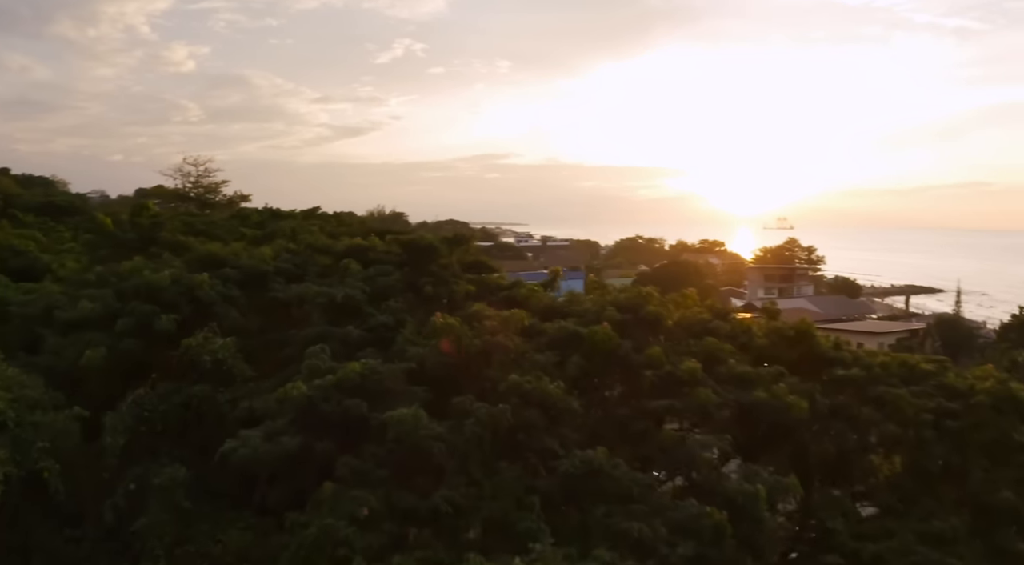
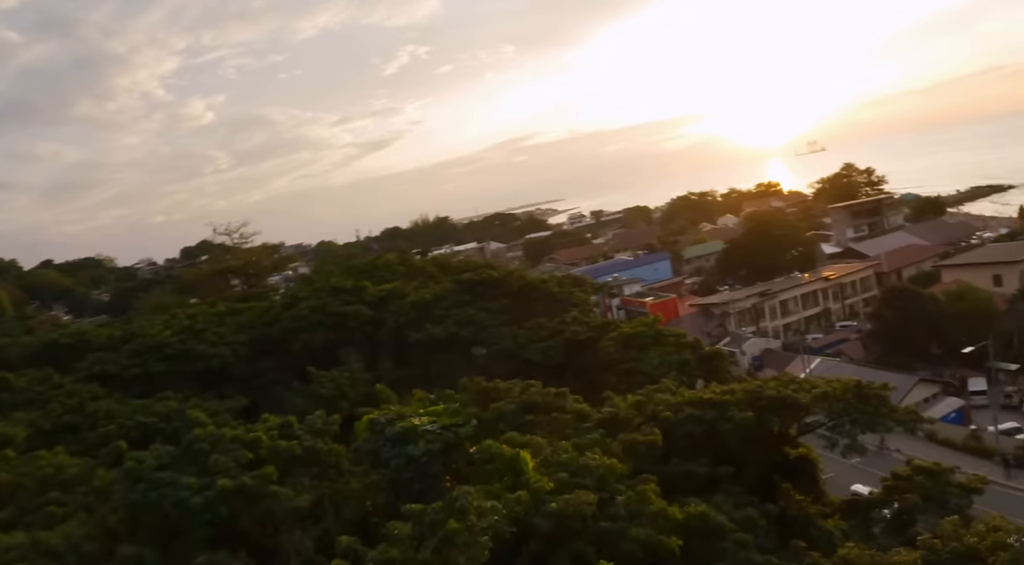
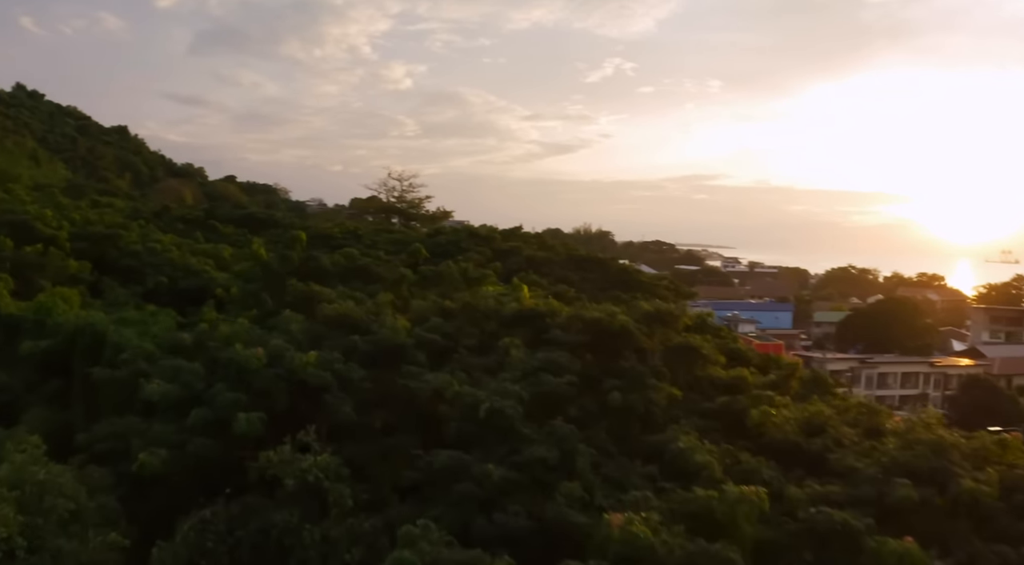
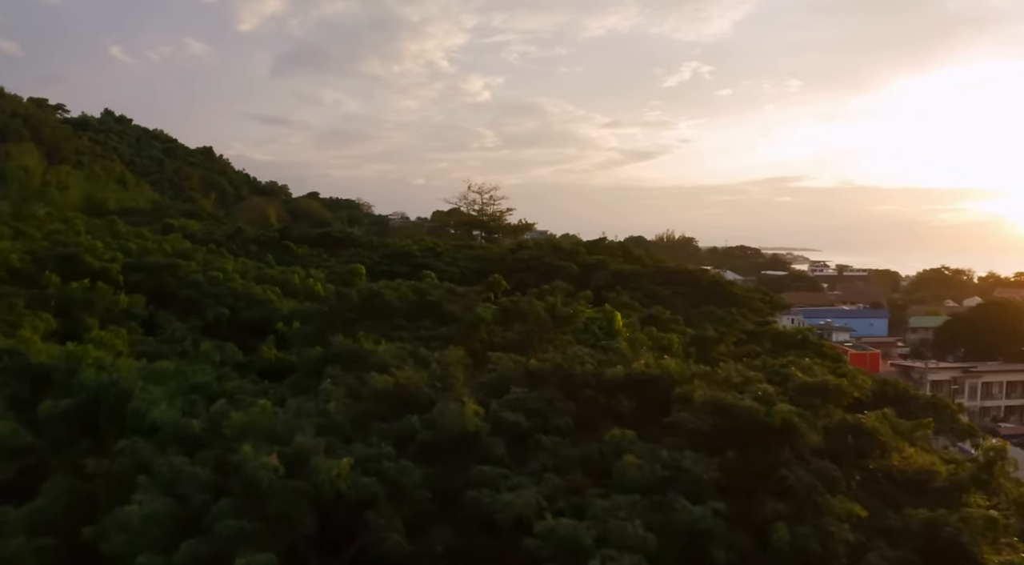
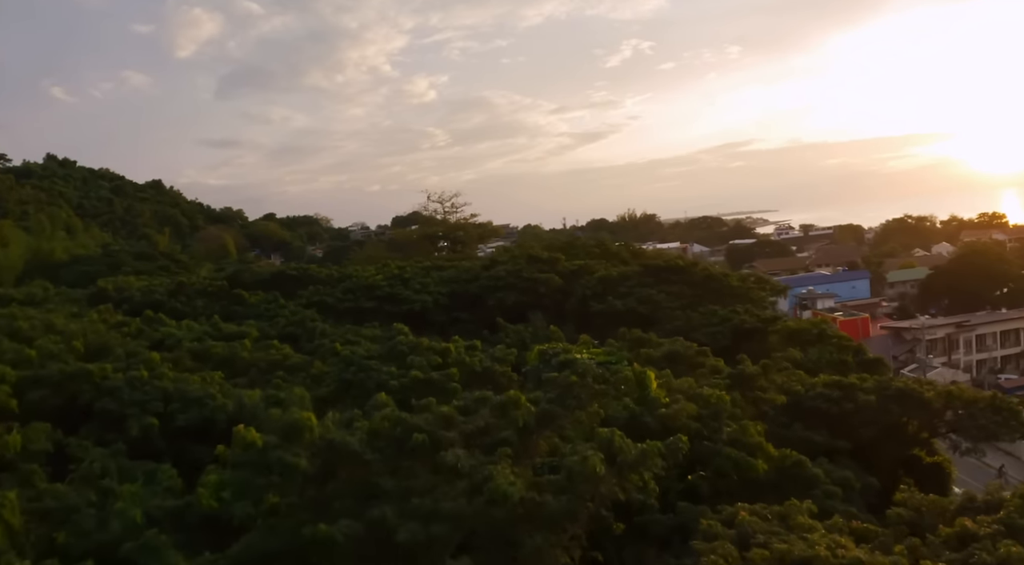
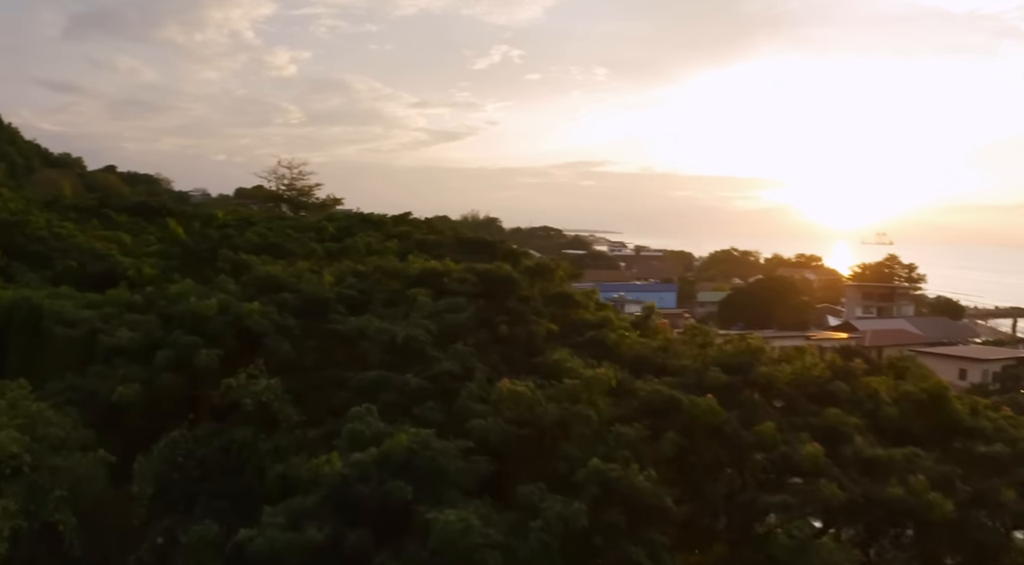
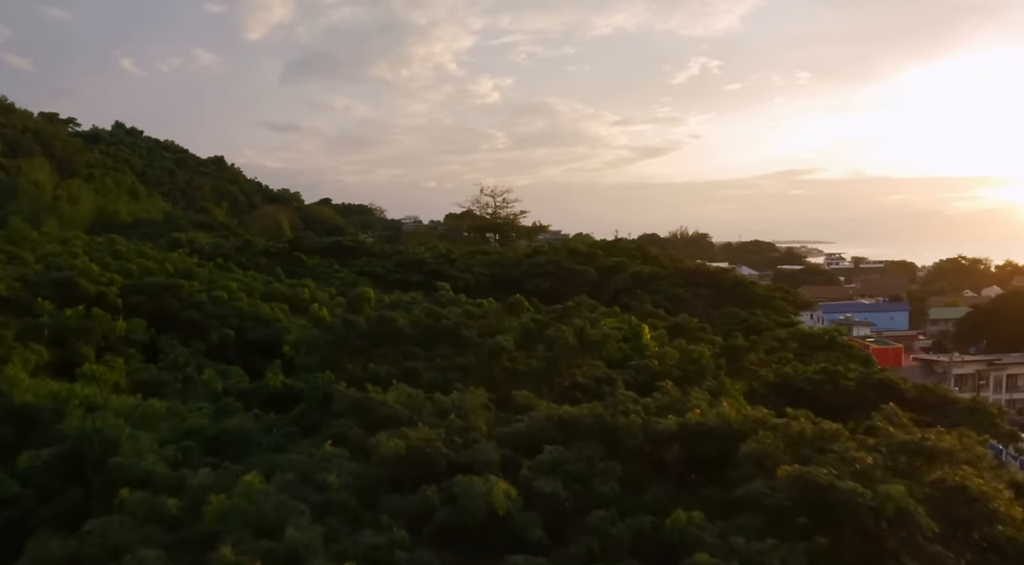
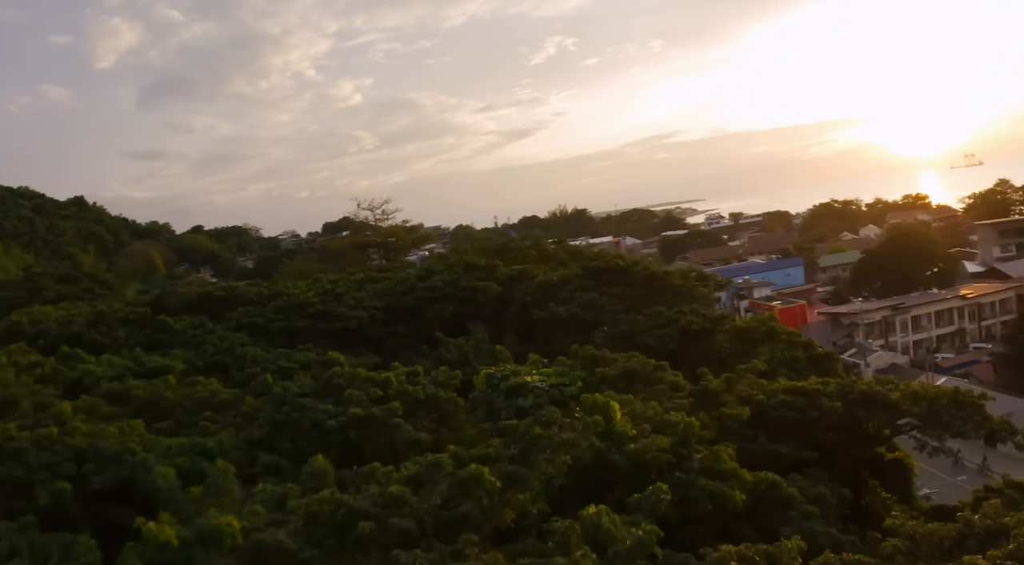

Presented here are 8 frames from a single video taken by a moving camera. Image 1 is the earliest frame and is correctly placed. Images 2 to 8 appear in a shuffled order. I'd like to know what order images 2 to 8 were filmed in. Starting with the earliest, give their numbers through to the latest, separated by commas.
6, 3, 4, 7, 5, 8, 2
